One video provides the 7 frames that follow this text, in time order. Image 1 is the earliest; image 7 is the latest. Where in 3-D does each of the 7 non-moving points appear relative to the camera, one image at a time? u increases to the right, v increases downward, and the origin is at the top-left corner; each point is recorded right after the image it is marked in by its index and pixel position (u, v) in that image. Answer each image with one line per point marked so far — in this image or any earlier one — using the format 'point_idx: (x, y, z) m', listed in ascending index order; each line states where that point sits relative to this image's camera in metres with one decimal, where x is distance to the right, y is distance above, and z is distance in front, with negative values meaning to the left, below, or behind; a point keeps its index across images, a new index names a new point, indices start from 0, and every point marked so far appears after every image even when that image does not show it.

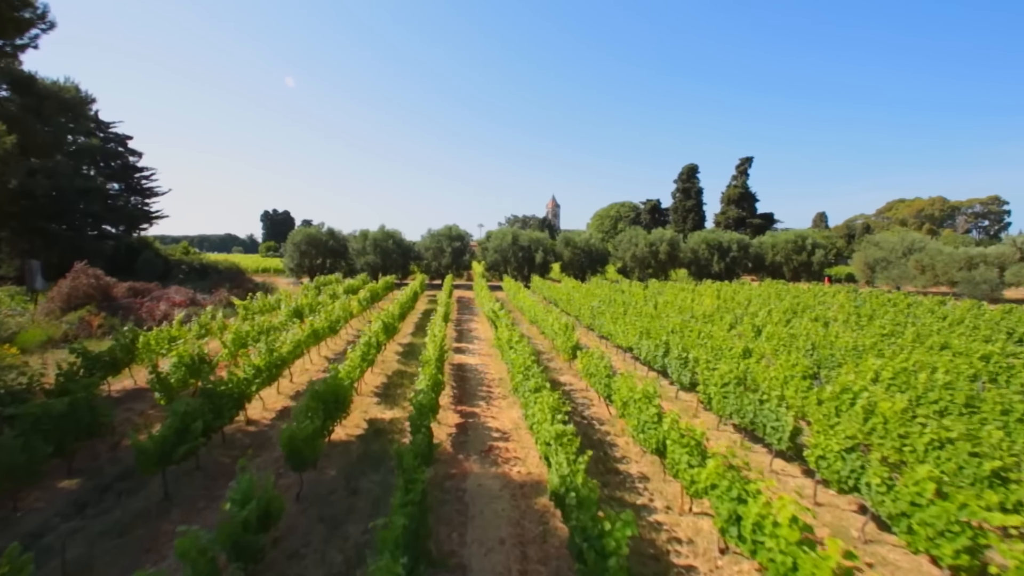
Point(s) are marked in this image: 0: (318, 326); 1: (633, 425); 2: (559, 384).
0: (-7.0, -1.4, +13.1) m
1: (+2.4, -2.7, +7.3) m
2: (+1.5, -2.9, +10.9) m
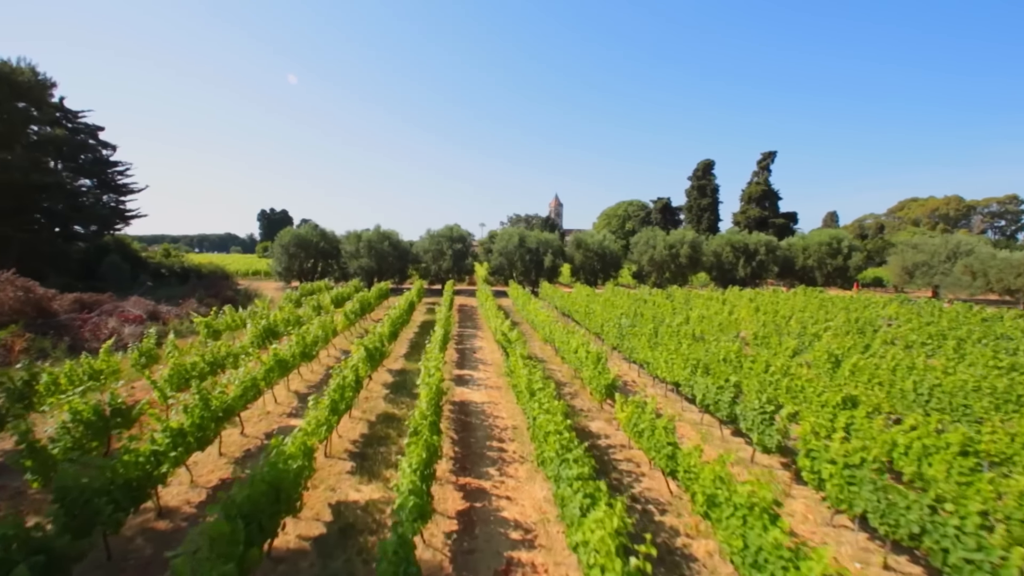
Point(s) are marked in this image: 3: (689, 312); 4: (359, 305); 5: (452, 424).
0: (-6.5, -1.9, +10.6) m
1: (+2.9, -3.3, +4.7) m
2: (+1.9, -3.5, +8.4) m
3: (+8.7, -1.2, +17.7) m
4: (-7.9, -0.9, +18.6) m
5: (-1.5, -3.4, +9.1) m
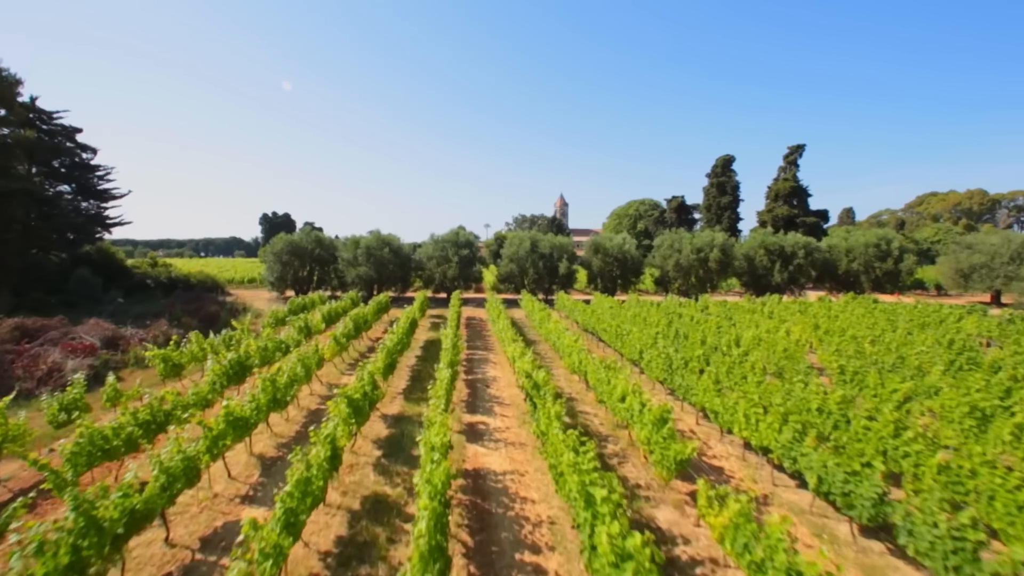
0: (-5.9, -2.6, +8.1) m
1: (+3.4, -3.9, +2.1) m
2: (+2.5, -4.1, +5.8) m
3: (+9.4, -1.8, +15.1) m
4: (-7.2, -1.7, +16.2) m
5: (-0.9, -4.1, +6.6) m
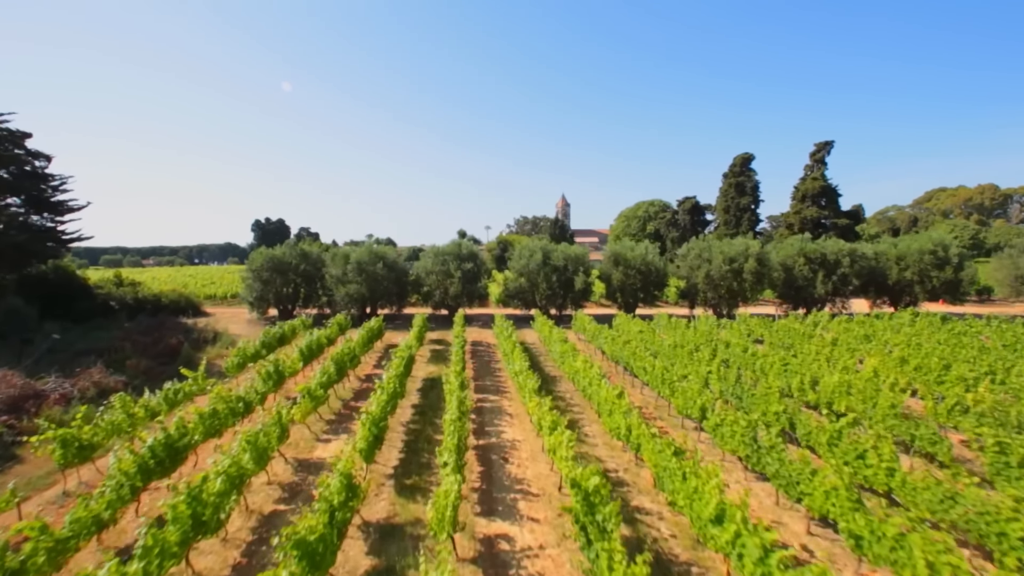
0: (-5.2, -3.8, +5.1) m
1: (+4.1, -5.0, -0.8) m
2: (+3.2, -5.2, +2.9) m
3: (+10.0, -2.8, +12.1) m
4: (-6.6, -2.9, +13.2) m
5: (-0.2, -5.2, +3.6) m
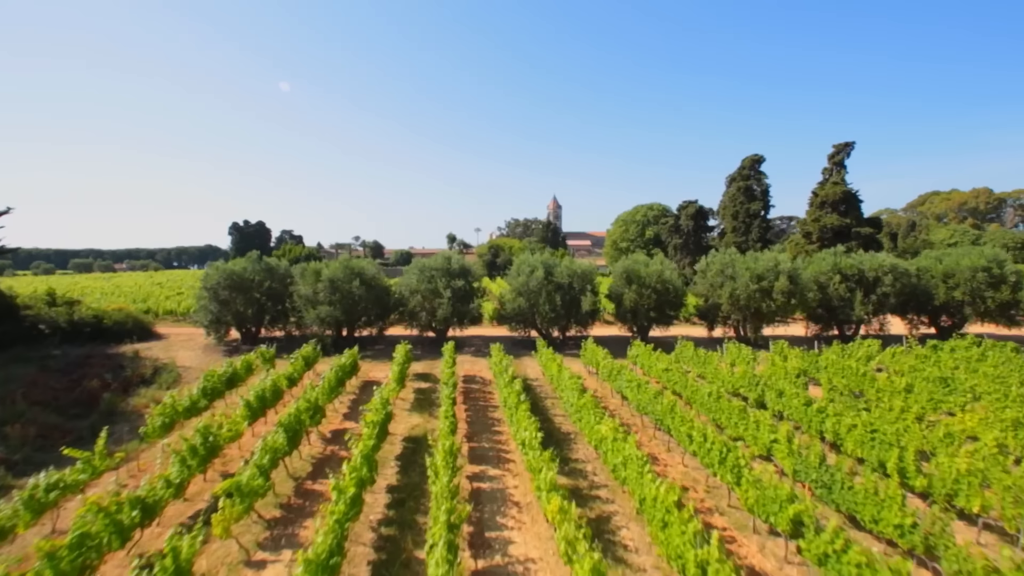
0: (-4.8, -5.0, +1.9) m
1: (+4.7, -6.1, -3.9) m
2: (+3.7, -6.4, -0.2) m
3: (+10.2, -4.0, +9.3) m
4: (-6.4, -4.1, +9.9) m
5: (+0.3, -6.4, +0.5) m
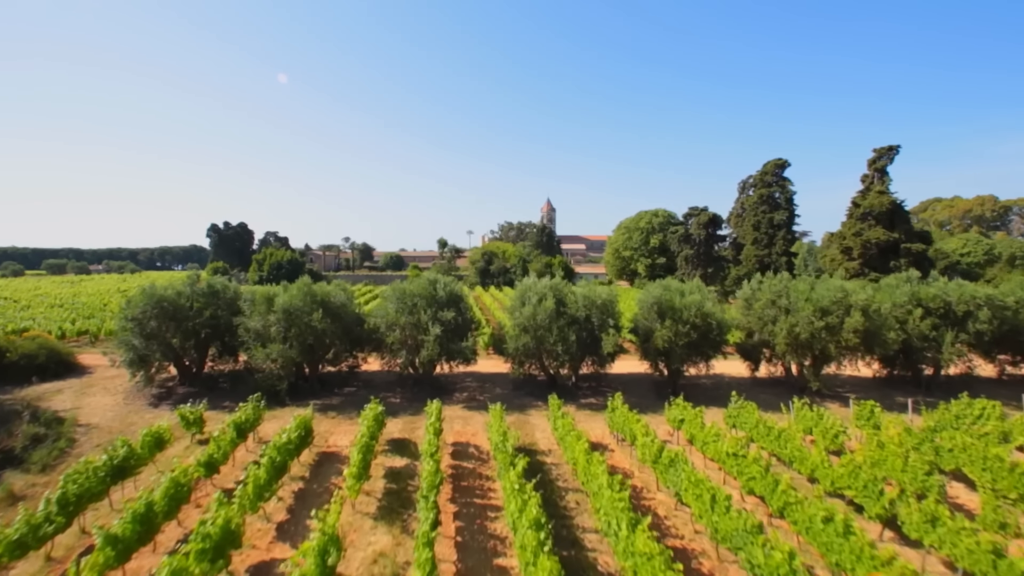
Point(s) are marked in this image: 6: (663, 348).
0: (-4.3, -6.5, -2.6) m
1: (+5.3, -7.6, -8.1) m
2: (+4.2, -7.9, -4.5) m
3: (+10.6, -5.5, +5.1) m
4: (-6.0, -5.6, +5.4) m
5: (+0.8, -7.9, -3.8) m
6: (+7.0, -2.6, +16.8) m
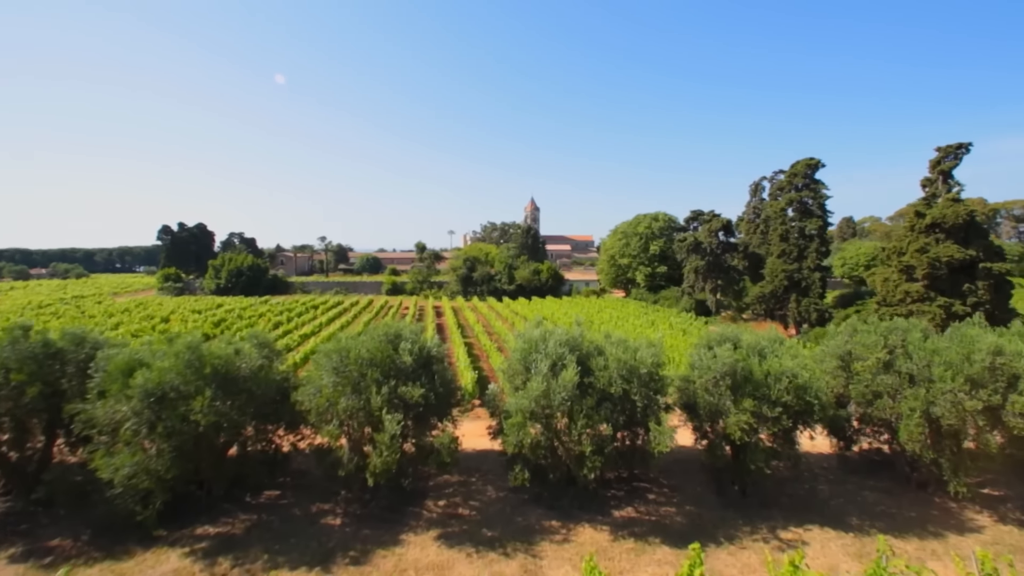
0: (-3.3, -8.6, -8.6) m
1: (+6.6, -9.7, -13.7) m
2: (+5.3, -9.9, -10.1) m
3: (+11.2, -7.4, -0.2) m
4: (-5.4, -7.7, -0.7) m
5: (+1.9, -9.9, -9.6) m
6: (+7.0, -4.5, +11.3) m
